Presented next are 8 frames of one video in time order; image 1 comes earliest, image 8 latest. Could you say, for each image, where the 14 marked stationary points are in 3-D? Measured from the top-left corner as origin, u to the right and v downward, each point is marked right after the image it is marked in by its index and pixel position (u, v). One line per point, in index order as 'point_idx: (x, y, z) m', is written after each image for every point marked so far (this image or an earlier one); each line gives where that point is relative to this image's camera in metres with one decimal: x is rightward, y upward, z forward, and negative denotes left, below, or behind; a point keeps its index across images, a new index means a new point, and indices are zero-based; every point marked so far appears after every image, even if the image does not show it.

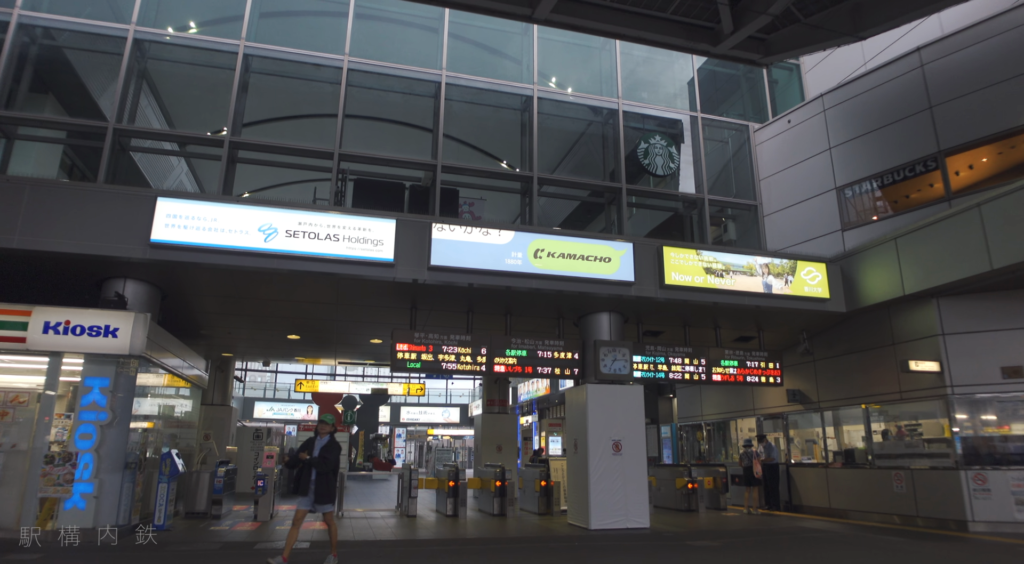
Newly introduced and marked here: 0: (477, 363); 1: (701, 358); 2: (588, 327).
0: (-0.5, -1.3, +9.9) m
1: (+3.3, -1.3, +11.1) m
2: (+1.3, -0.8, +10.7) m
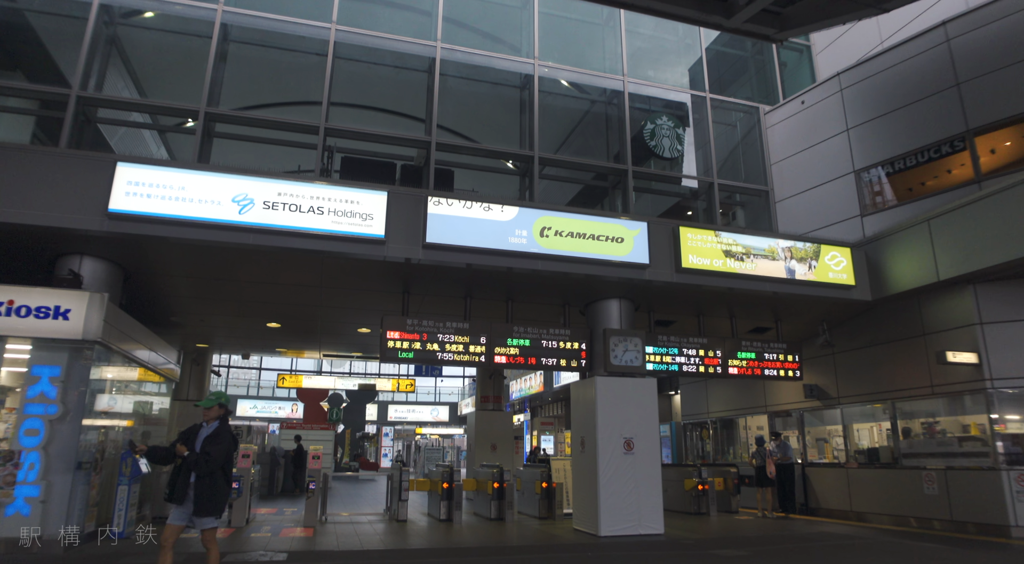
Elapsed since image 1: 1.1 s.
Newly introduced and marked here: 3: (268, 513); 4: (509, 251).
0: (-0.5, -1.0, +9.0) m
1: (+3.3, -1.1, +10.3) m
2: (+1.3, -0.5, +9.8) m
3: (-4.4, -4.1, +11.3) m
4: (0.0, +0.4, +8.3) m
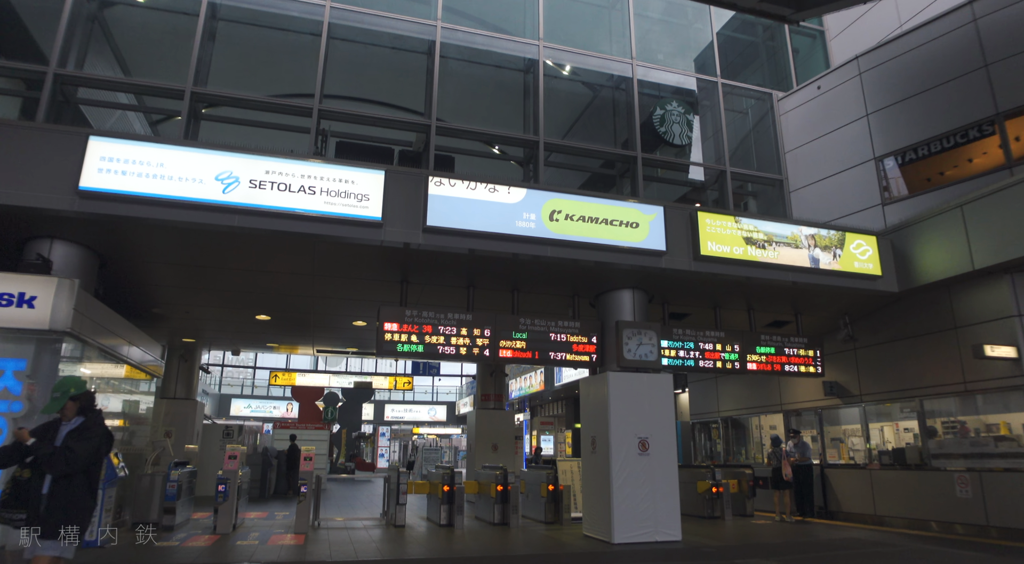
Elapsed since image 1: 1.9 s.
0: (-0.4, -0.9, +8.4) m
1: (+3.4, -0.9, +9.7) m
2: (+1.4, -0.3, +9.2) m
3: (-4.3, -4.0, +10.7) m
4: (+0.1, +0.6, +7.7) m
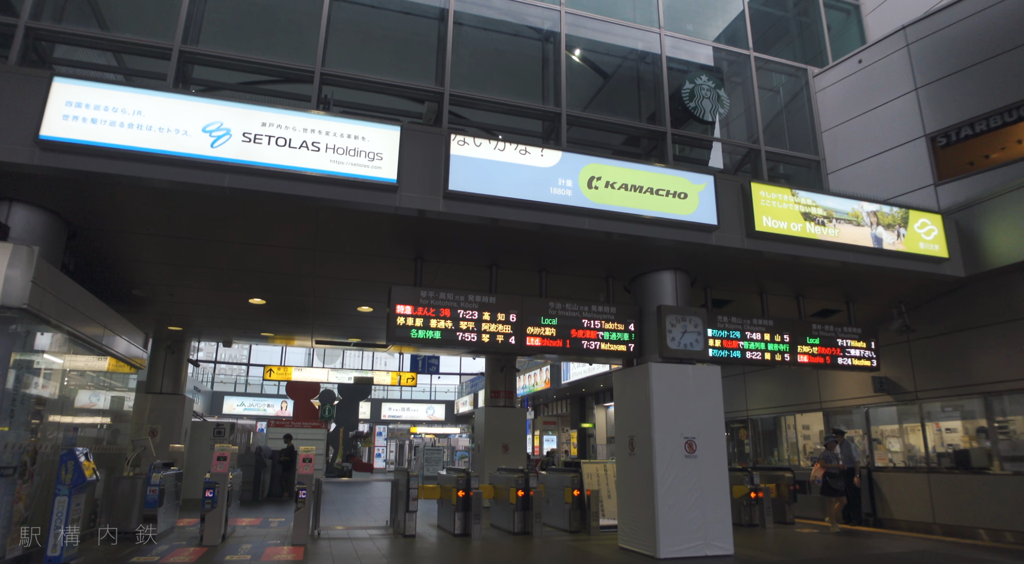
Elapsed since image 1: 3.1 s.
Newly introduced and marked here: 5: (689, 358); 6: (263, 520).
0: (-0.1, -0.6, +7.4) m
1: (+3.8, -0.7, +8.7) m
2: (+1.7, -0.1, +8.2) m
3: (-4.0, -3.7, +9.6) m
4: (+0.4, +0.8, +6.7) m
5: (+2.2, -0.9, +7.7) m
6: (-4.0, -3.9, +10.2) m
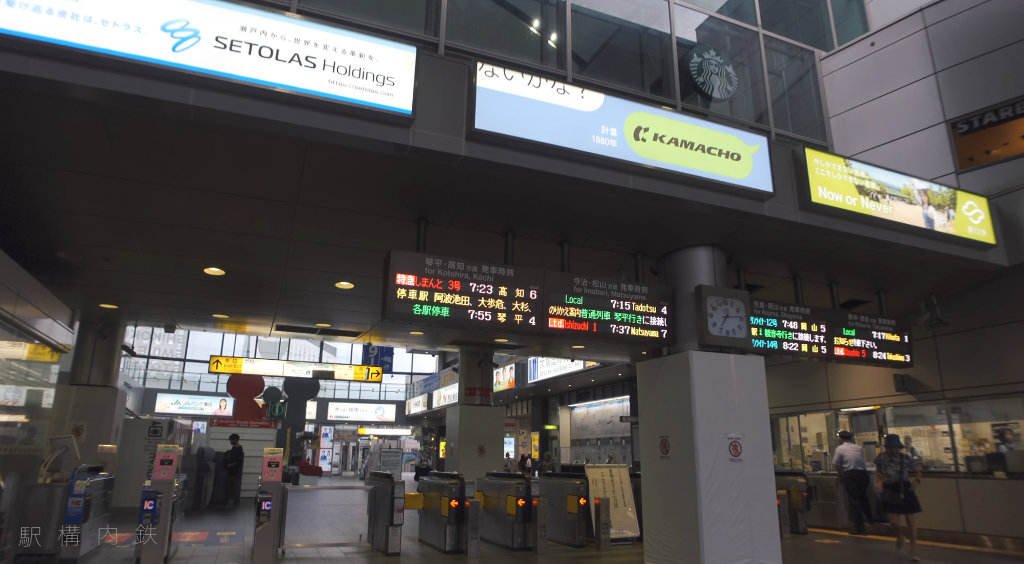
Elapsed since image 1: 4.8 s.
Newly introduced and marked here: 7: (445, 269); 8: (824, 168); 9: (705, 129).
0: (+0.1, -0.3, +6.2) m
1: (+3.8, -0.5, +7.9) m
2: (+1.9, +0.2, +7.2) m
3: (-4.0, -3.3, +8.1) m
4: (+0.7, +1.1, +5.6) m
5: (+2.3, -0.7, +6.7) m
6: (-4.1, -3.5, +8.7) m
7: (-0.6, +0.1, +6.0) m
8: (+3.4, +1.2, +6.8) m
9: (+1.9, +1.5, +6.3) m
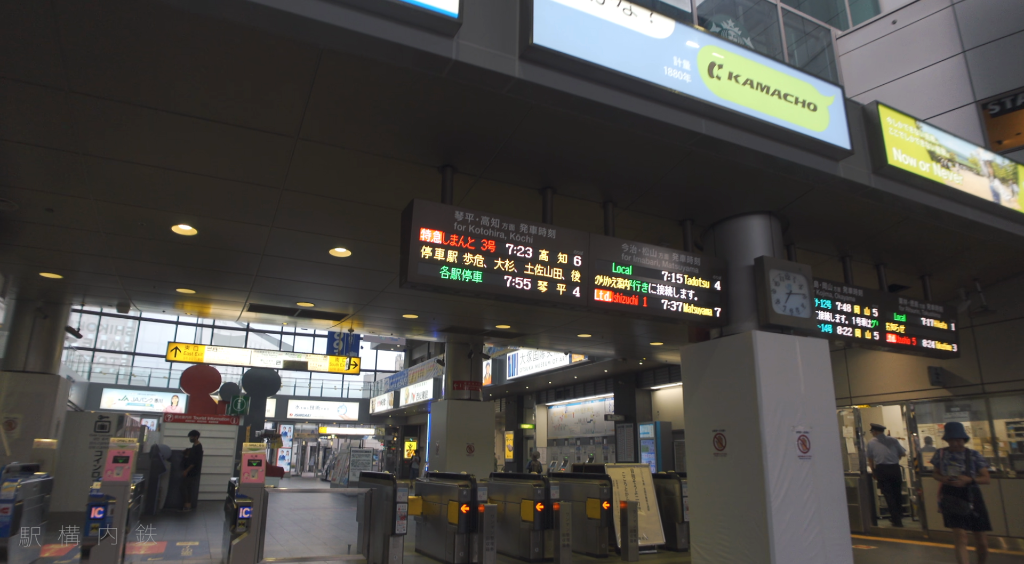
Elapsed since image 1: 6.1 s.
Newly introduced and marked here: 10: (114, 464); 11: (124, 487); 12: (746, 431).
0: (+0.5, 0.0, +5.2) m
1: (+4.0, -0.3, +7.1) m
2: (+2.1, +0.4, +6.3) m
3: (-3.9, -2.9, +6.8) m
4: (+1.1, +1.4, +4.6) m
5: (+2.6, -0.4, +5.8) m
6: (-4.0, -3.1, +7.4) m
7: (-0.3, +0.4, +4.9) m
8: (+3.7, +1.5, +6.0) m
9: (+2.3, +1.8, +5.4) m
10: (-3.8, -1.7, +6.0) m
11: (-3.6, -1.9, +5.9) m
12: (+2.0, -1.3, +5.5) m
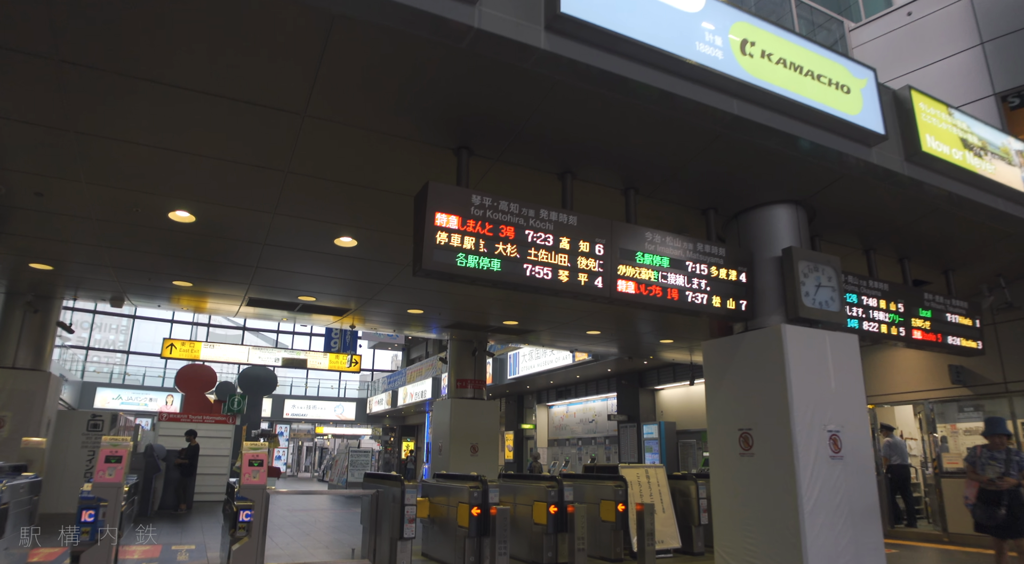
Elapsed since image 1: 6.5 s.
0: (+0.6, +0.1, +4.9) m
1: (+4.2, -0.2, +6.8) m
2: (+2.3, +0.5, +6.0) m
3: (-3.8, -2.8, +6.5) m
4: (+1.3, +1.5, +4.3) m
5: (+2.7, -0.3, +5.6) m
6: (-3.9, -3.0, +7.1) m
7: (-0.1, +0.5, +4.6) m
8: (+3.8, +1.5, +5.8) m
9: (+2.4, +1.8, +5.1) m
10: (-3.7, -1.6, +5.7) m
11: (-3.5, -1.8, +5.6) m
12: (+2.1, -1.2, +5.2) m
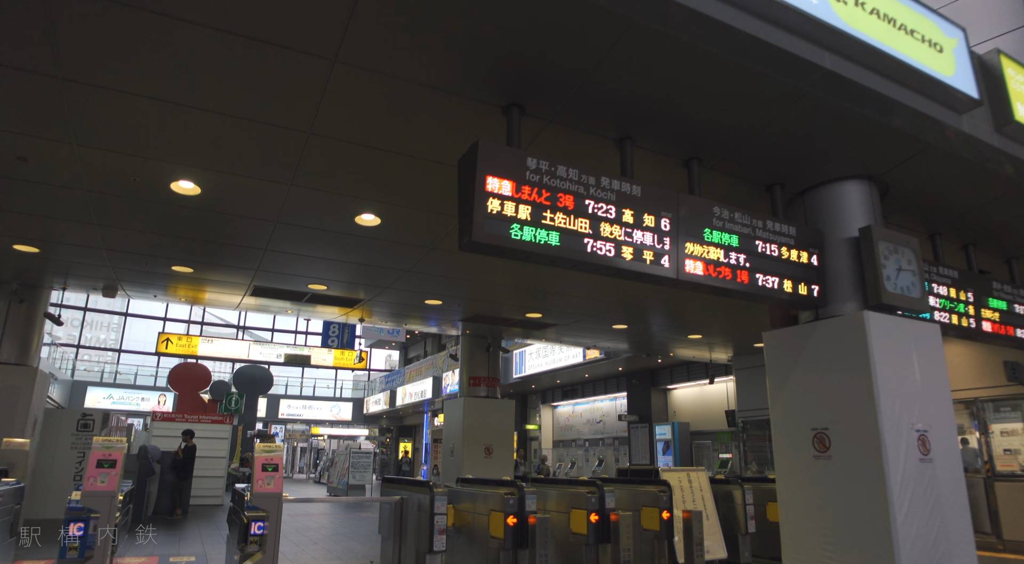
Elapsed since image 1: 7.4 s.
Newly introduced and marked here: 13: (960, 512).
0: (+1.0, +0.2, +4.3) m
1: (+4.5, -0.1, +6.3) m
2: (+2.6, +0.6, +5.5) m
3: (-3.4, -2.7, +5.8) m
4: (+1.6, +1.6, +3.7) m
5: (+3.1, -0.2, +5.0) m
6: (-3.6, -2.8, +6.4) m
7: (+0.2, +0.7, +4.0) m
8: (+4.2, +1.7, +5.2) m
9: (+2.8, +2.0, +4.5) m
10: (-3.3, -1.5, +5.1) m
11: (-3.2, -1.7, +5.0) m
12: (+2.5, -1.1, +4.6) m
13: (+3.3, -1.7, +4.7) m
